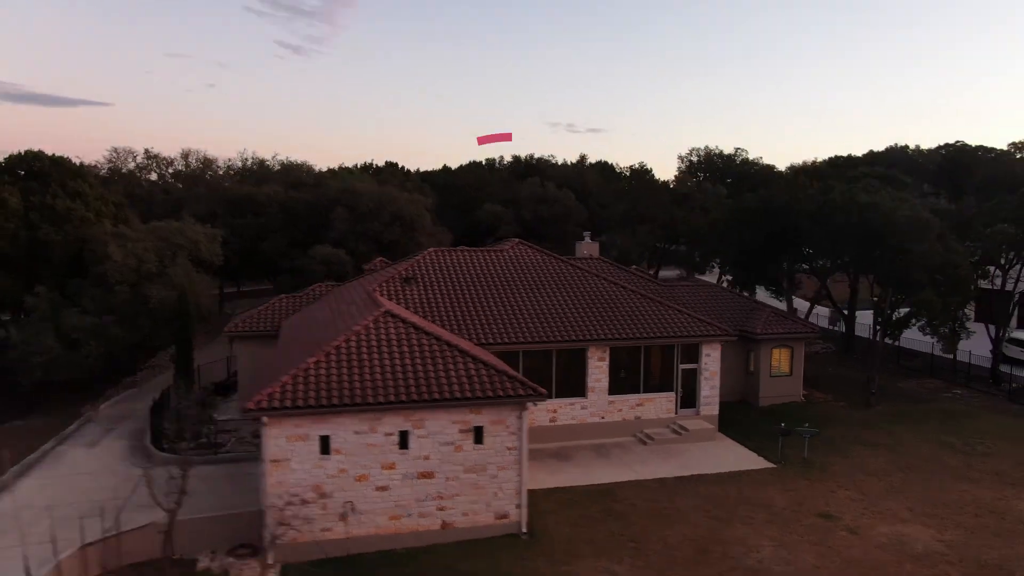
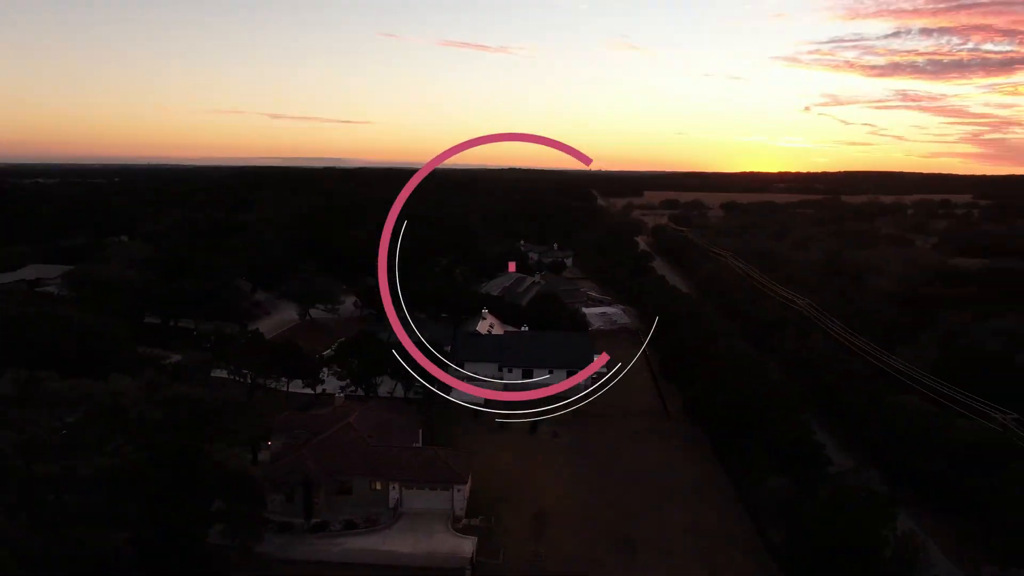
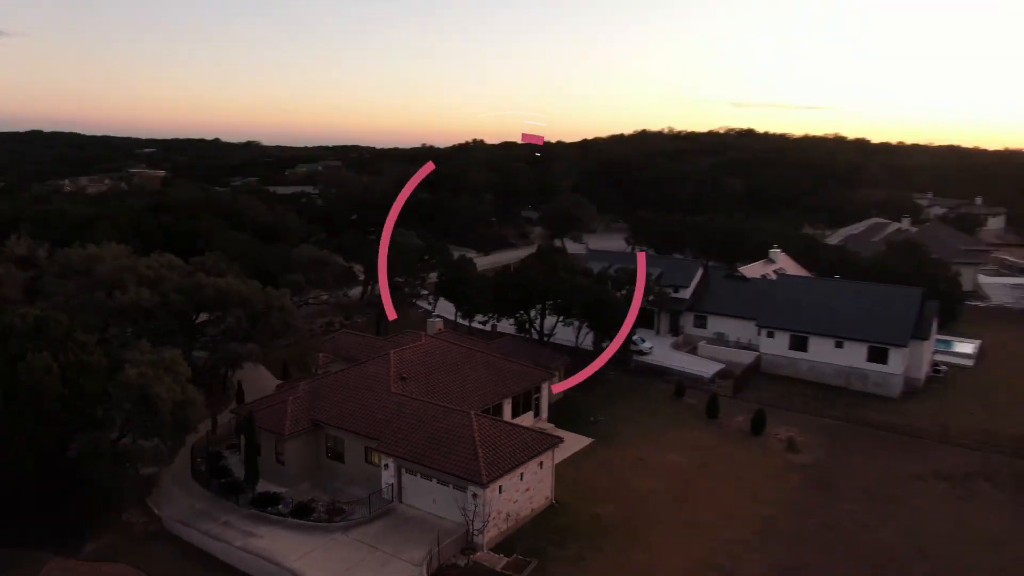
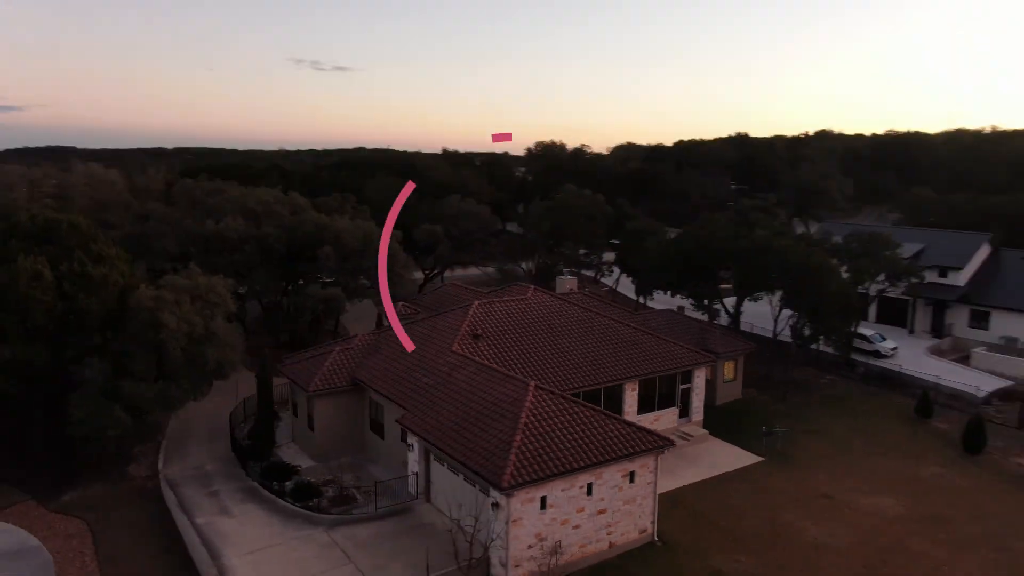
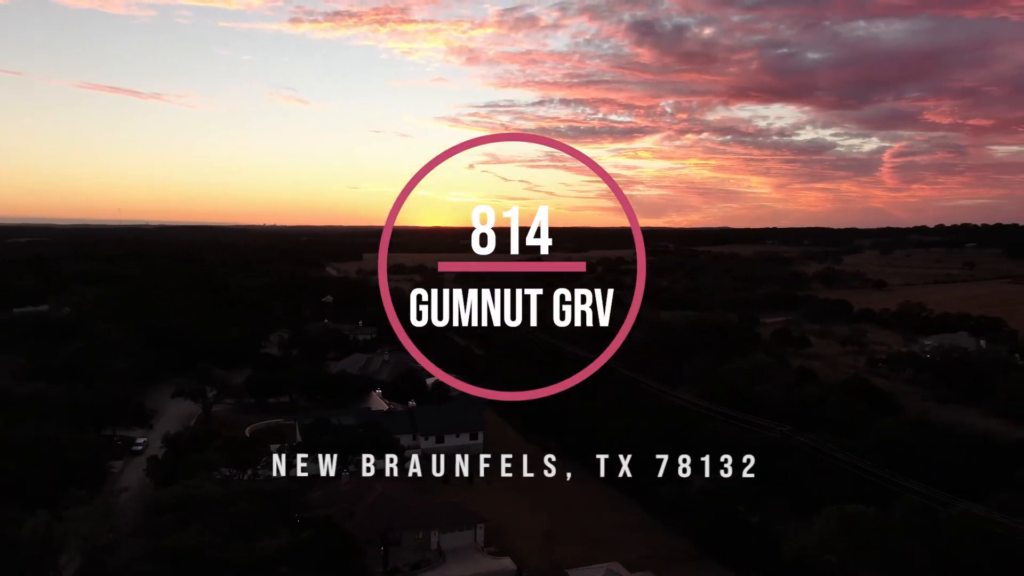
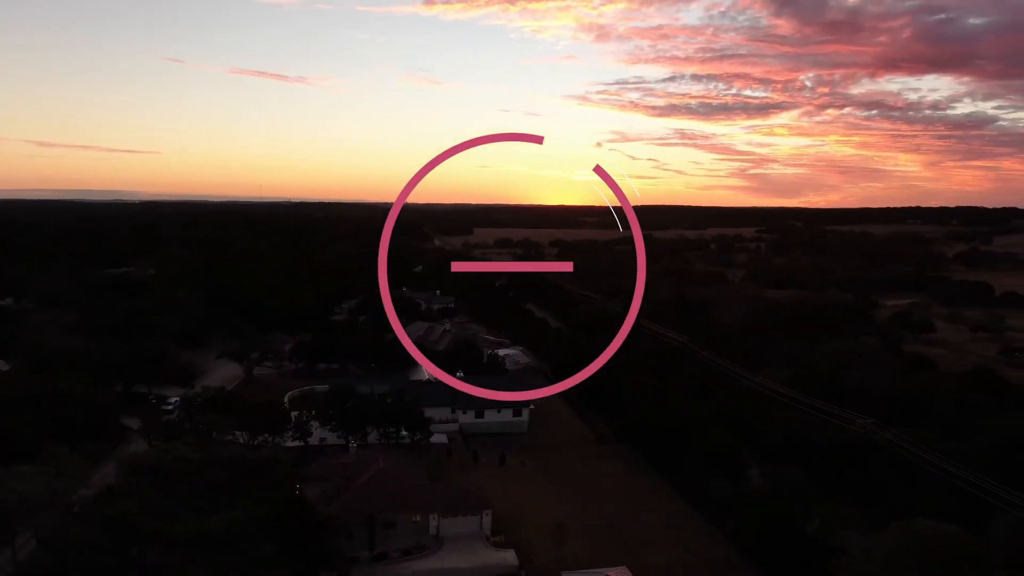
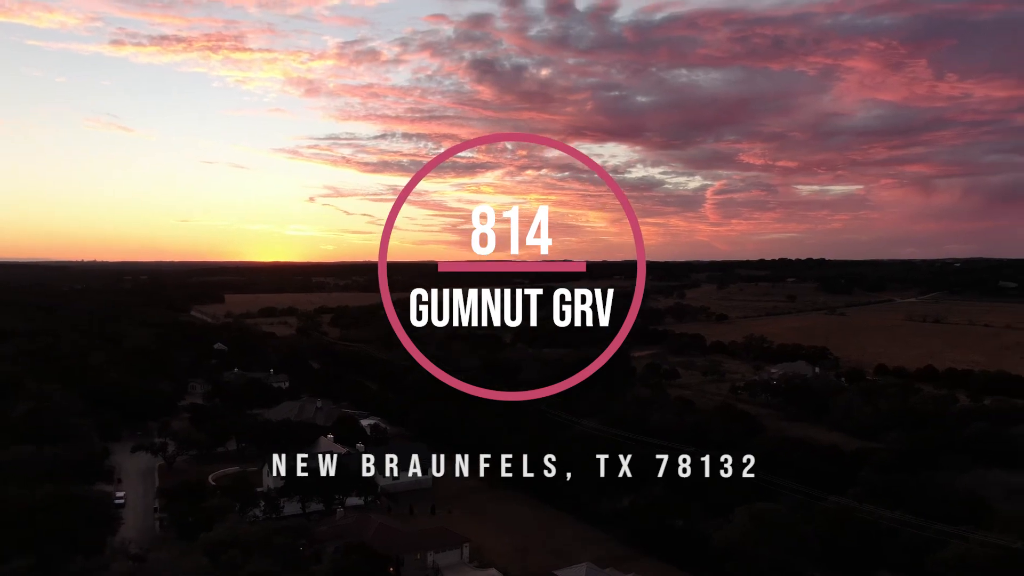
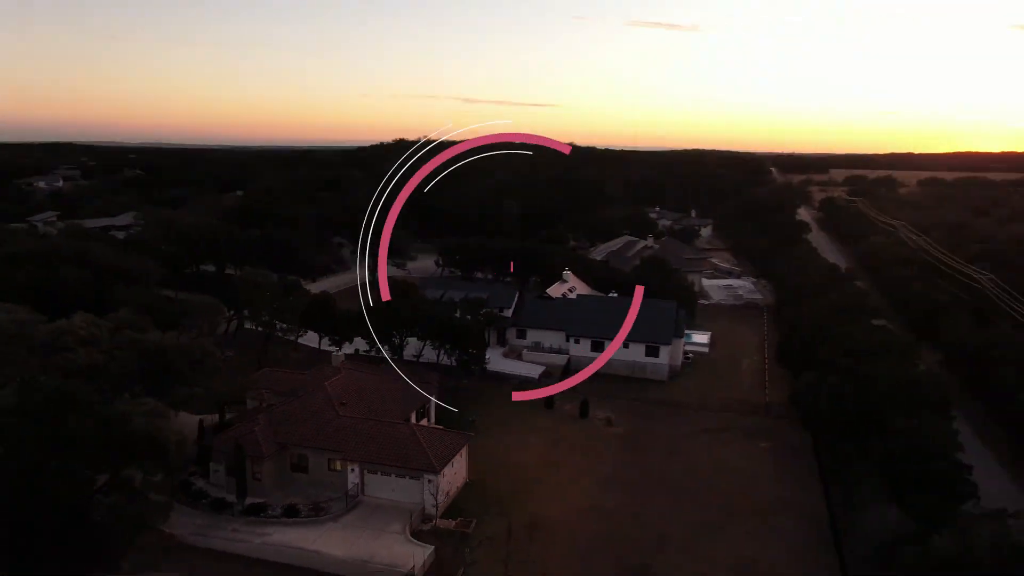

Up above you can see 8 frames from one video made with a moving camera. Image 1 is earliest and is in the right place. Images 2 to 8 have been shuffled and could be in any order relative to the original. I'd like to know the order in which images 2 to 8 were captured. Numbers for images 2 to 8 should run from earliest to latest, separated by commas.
4, 3, 8, 2, 6, 5, 7
